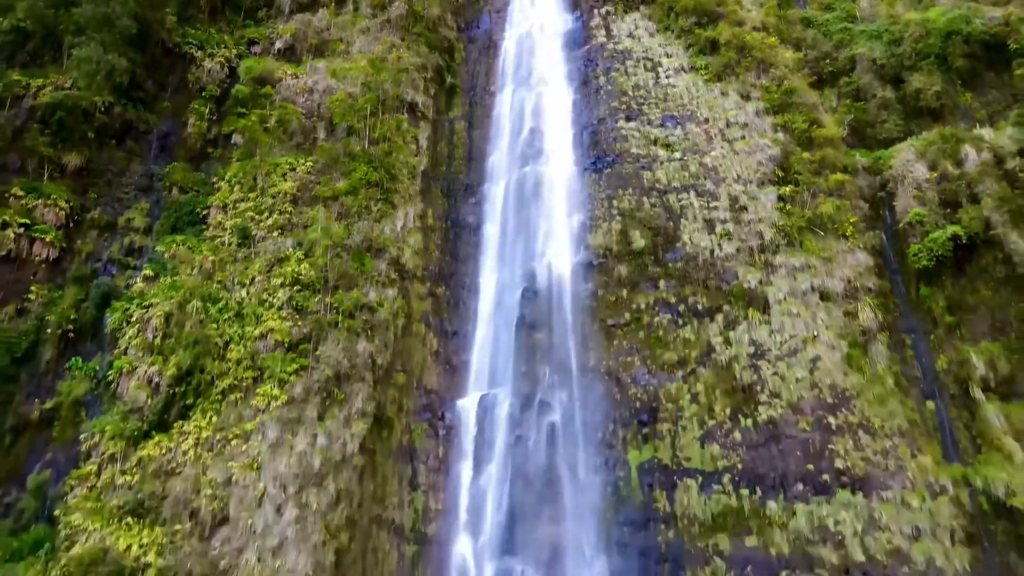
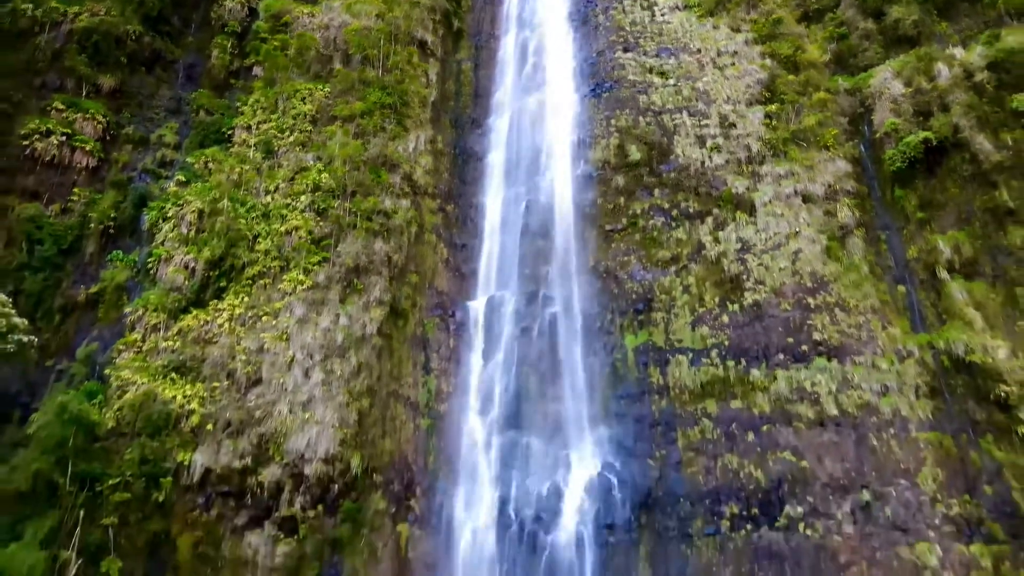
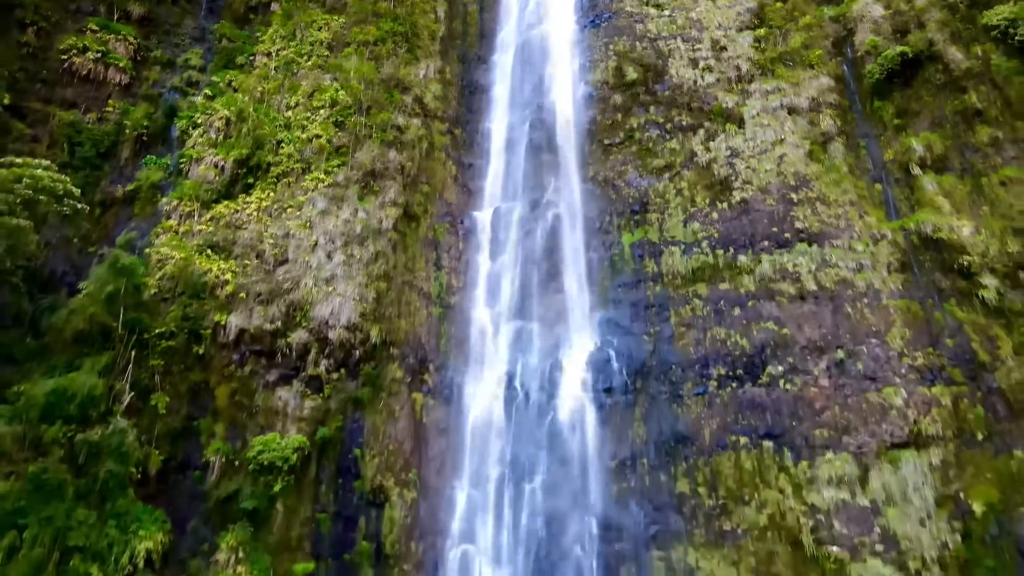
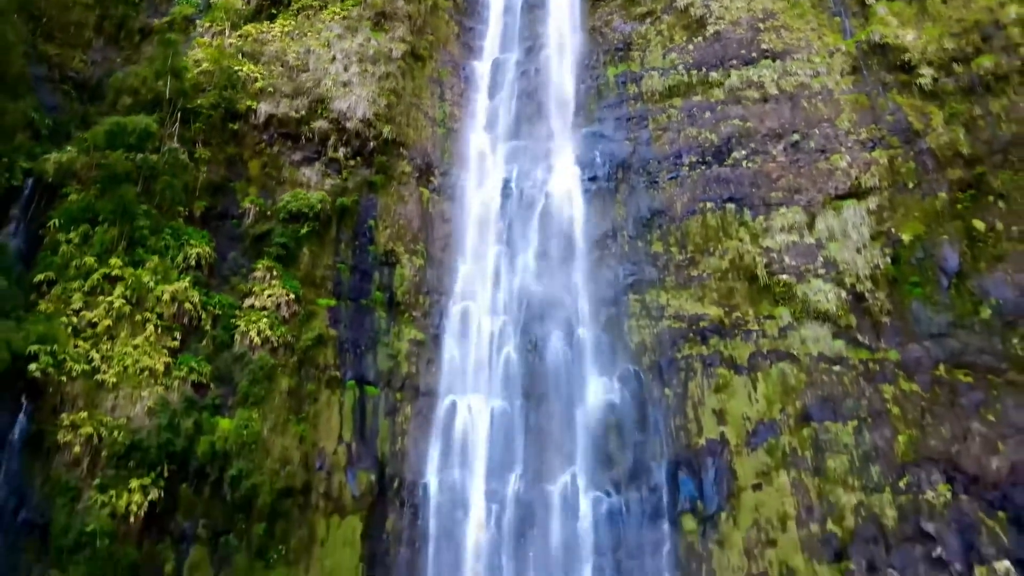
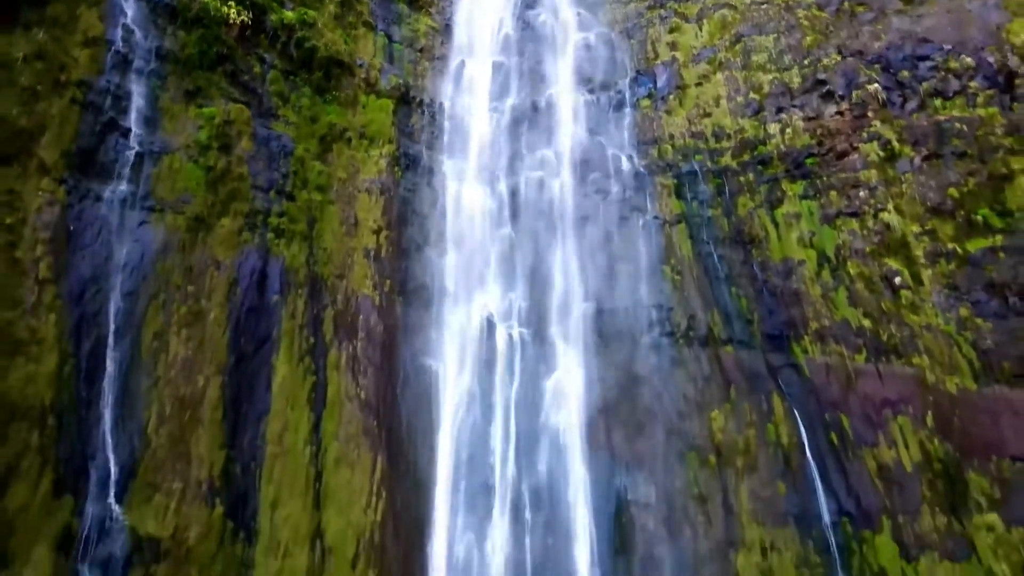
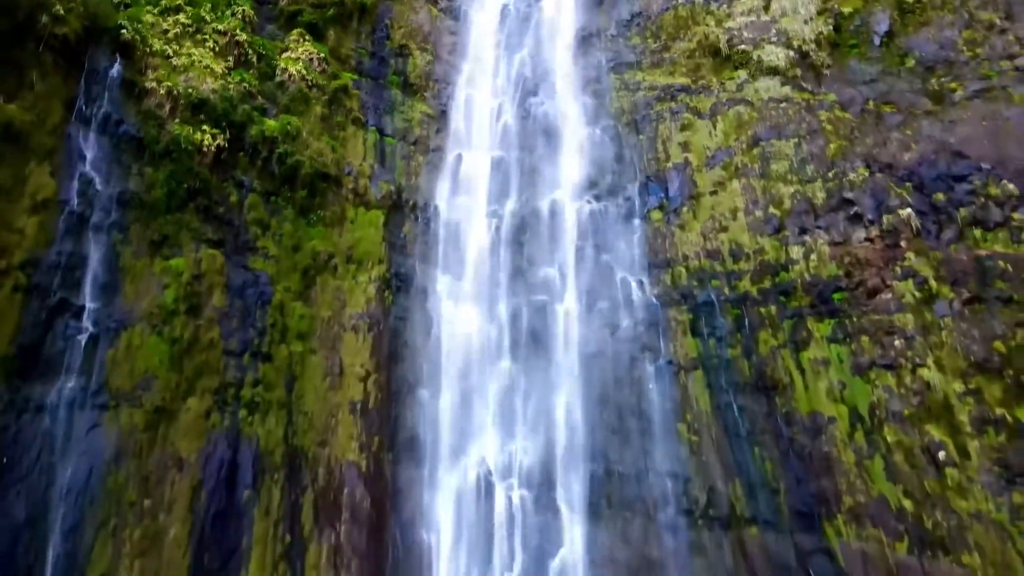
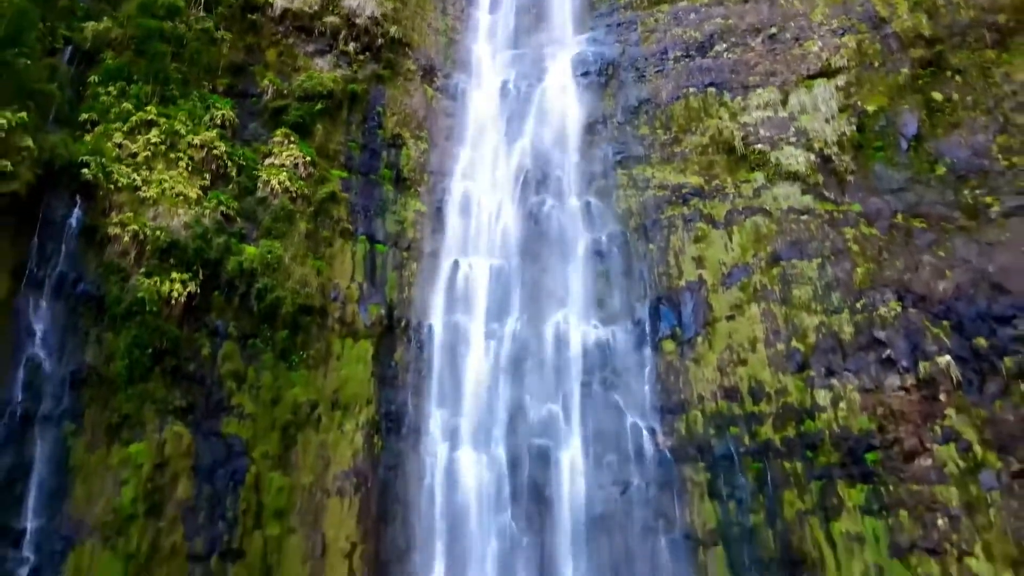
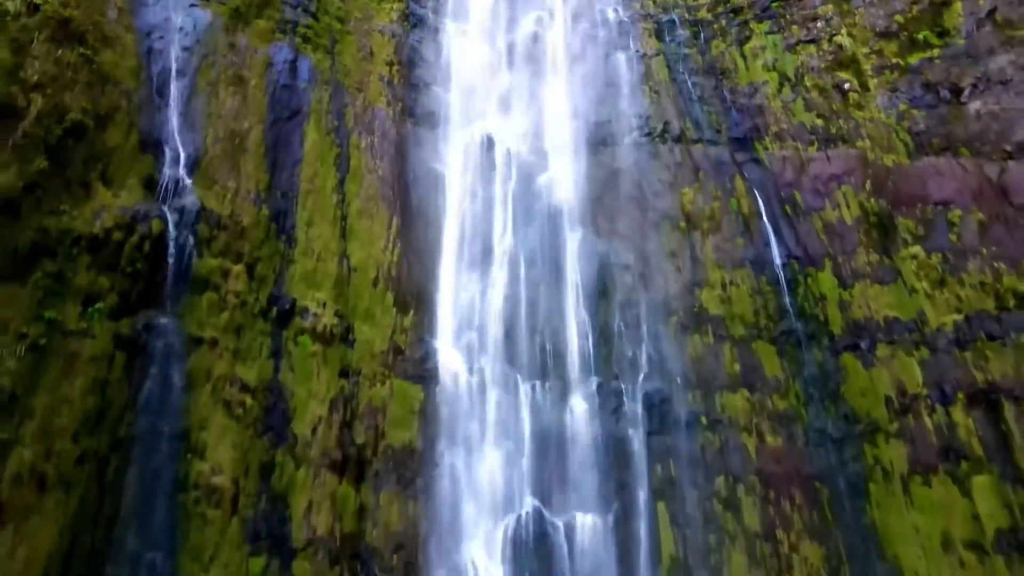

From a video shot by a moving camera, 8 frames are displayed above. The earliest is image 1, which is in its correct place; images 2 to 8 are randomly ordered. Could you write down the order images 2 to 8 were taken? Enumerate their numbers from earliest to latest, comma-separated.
2, 3, 4, 7, 6, 5, 8
